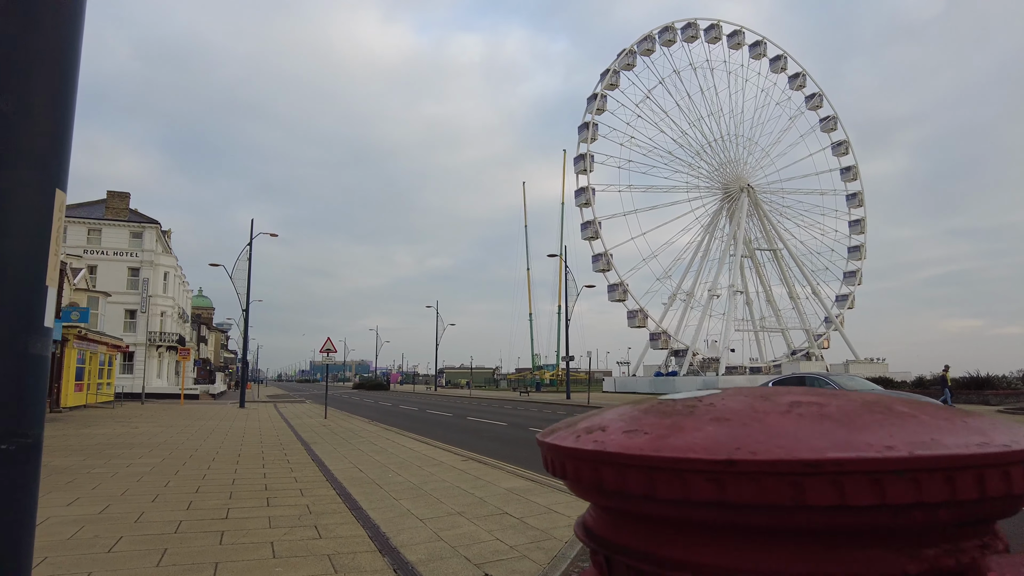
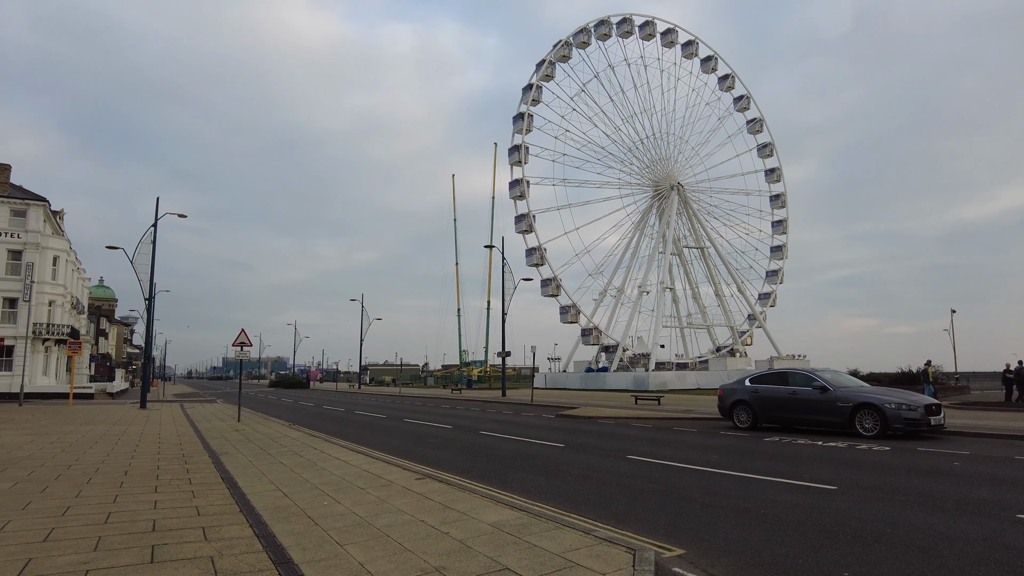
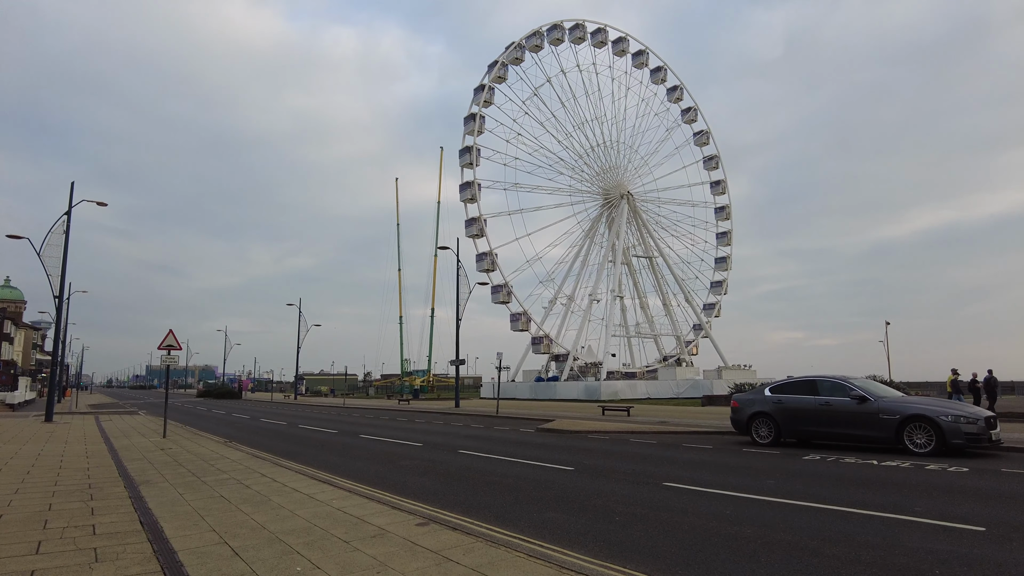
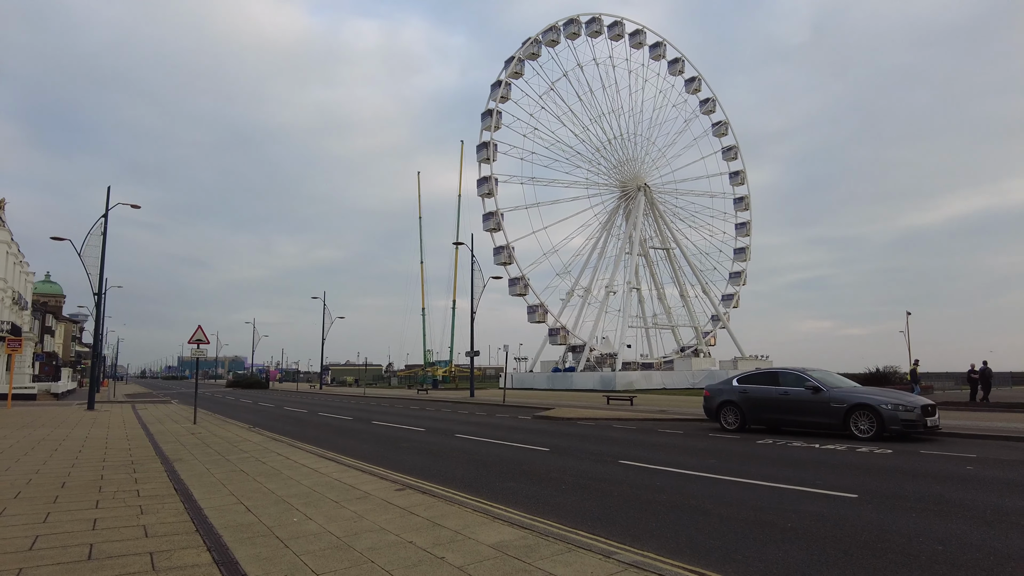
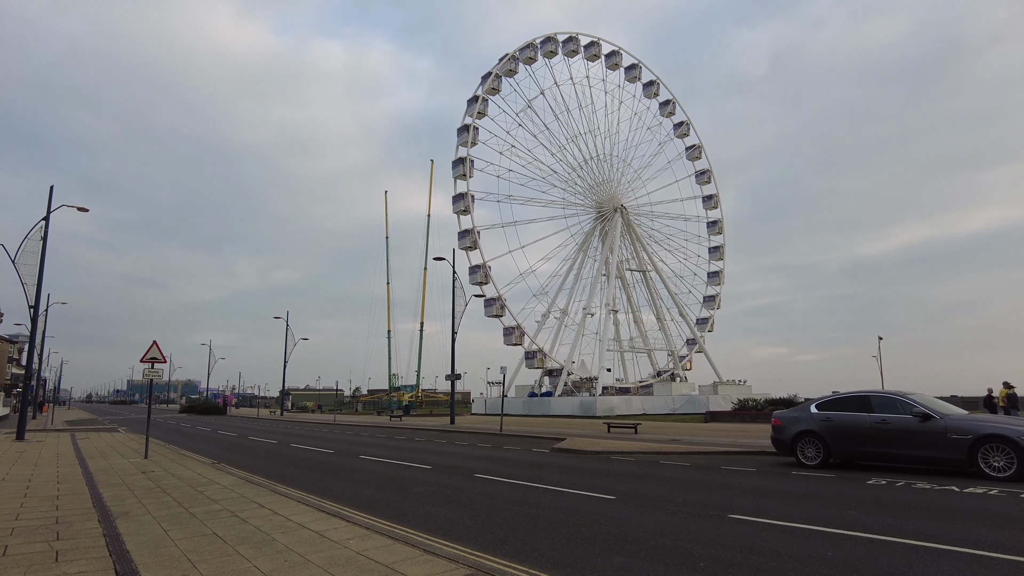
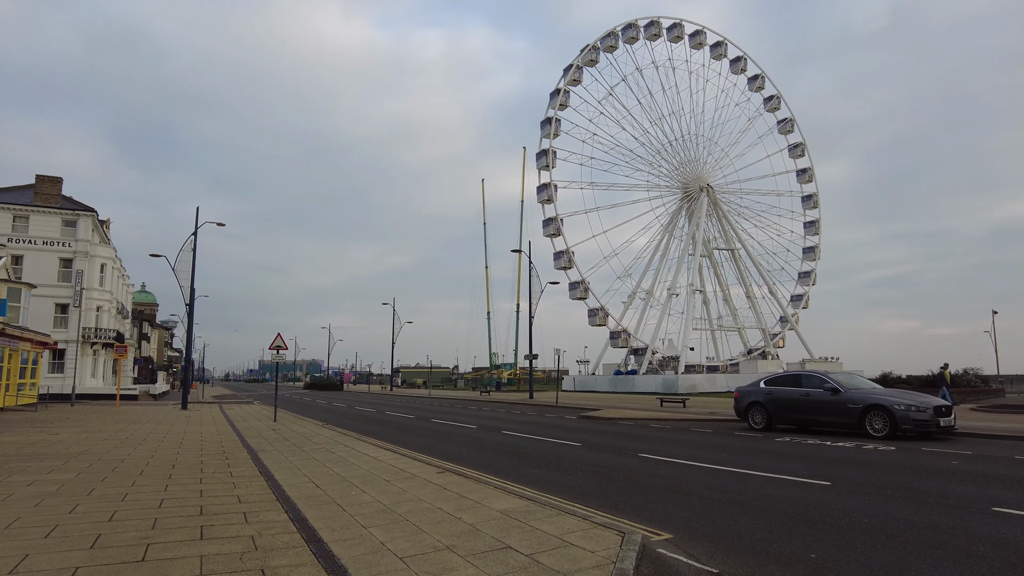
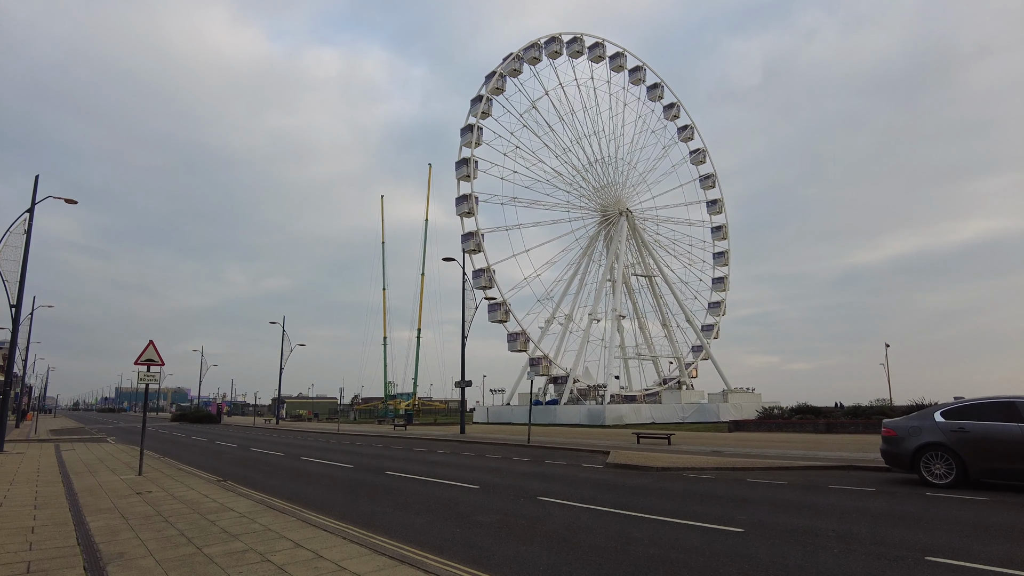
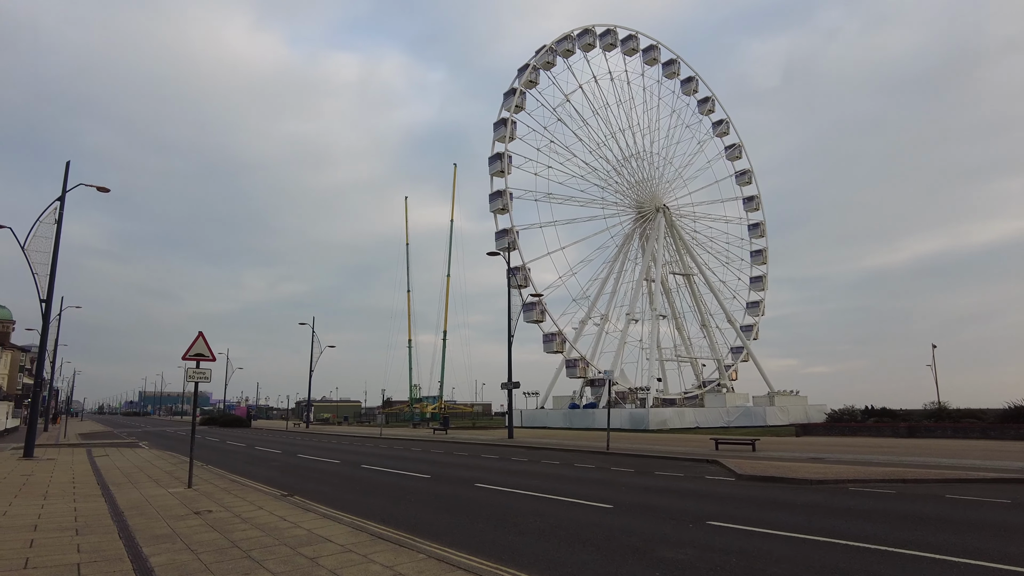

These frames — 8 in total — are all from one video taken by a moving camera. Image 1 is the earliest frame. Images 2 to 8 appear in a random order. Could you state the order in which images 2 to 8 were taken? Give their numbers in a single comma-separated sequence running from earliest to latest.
6, 2, 4, 3, 5, 7, 8
